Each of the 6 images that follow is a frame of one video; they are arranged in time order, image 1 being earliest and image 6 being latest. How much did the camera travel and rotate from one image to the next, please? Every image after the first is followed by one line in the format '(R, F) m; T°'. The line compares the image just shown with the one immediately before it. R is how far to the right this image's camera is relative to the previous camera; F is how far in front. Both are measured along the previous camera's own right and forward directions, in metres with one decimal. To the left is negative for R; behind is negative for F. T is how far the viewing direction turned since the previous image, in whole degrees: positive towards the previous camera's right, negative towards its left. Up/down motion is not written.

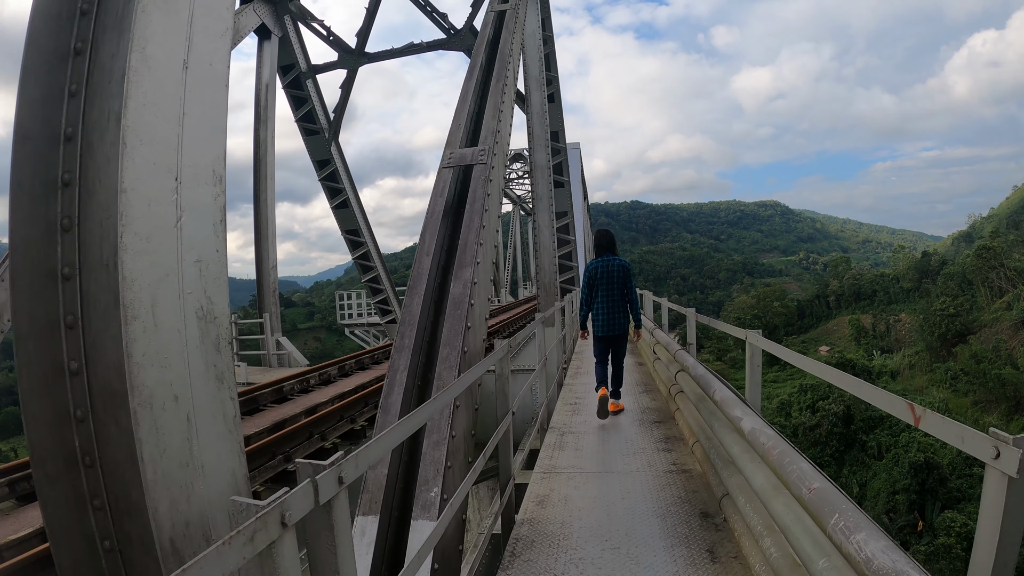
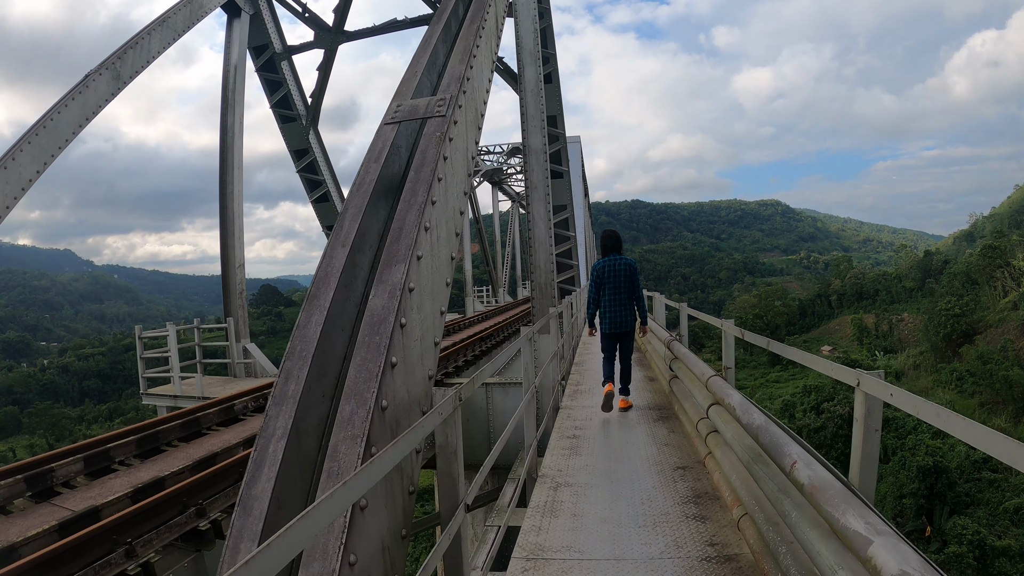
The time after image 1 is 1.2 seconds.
(+0.1, +0.9) m; 0°
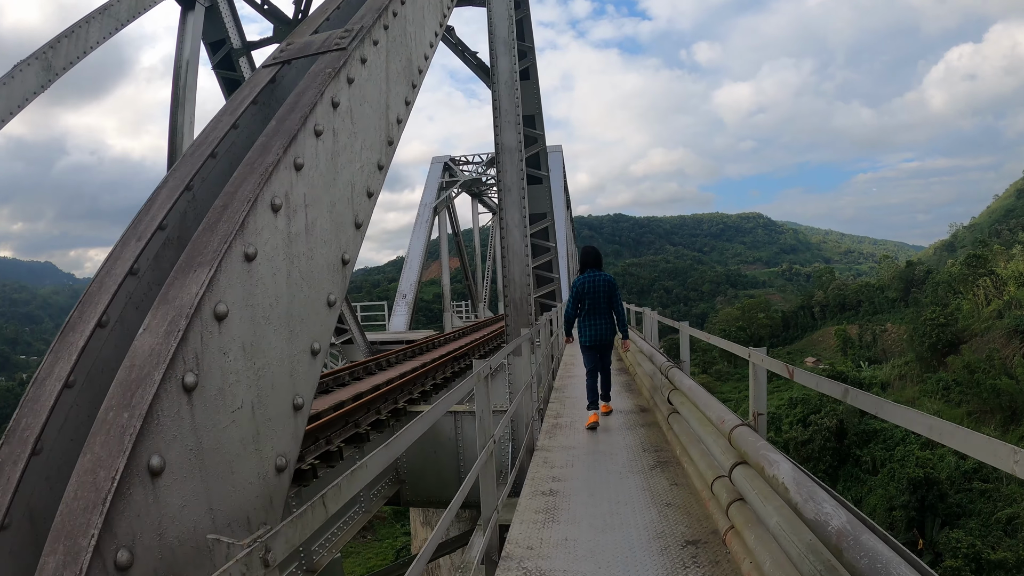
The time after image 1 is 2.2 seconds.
(+0.1, +0.7) m; +2°
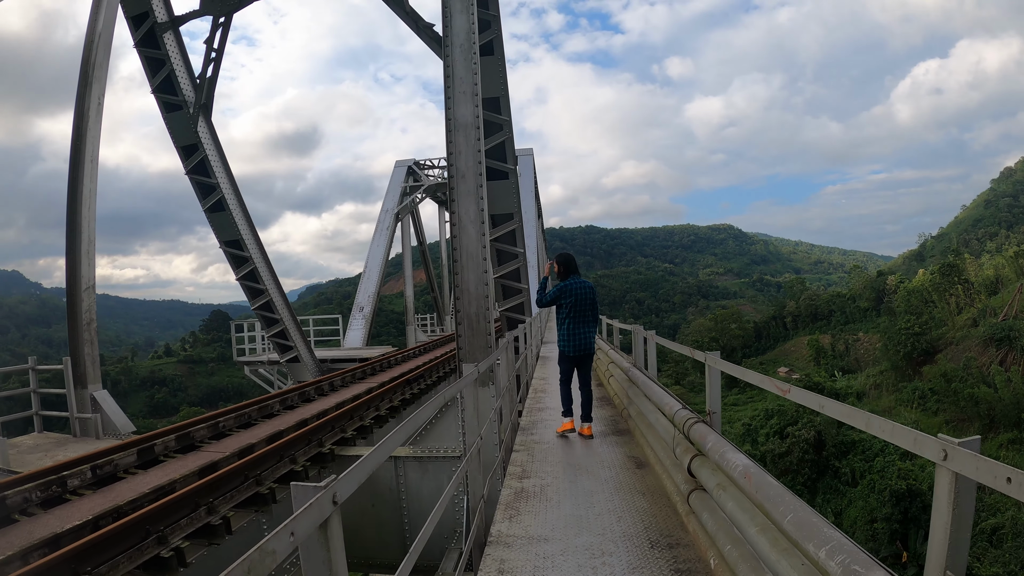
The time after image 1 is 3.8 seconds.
(+0.1, +1.0) m; +3°
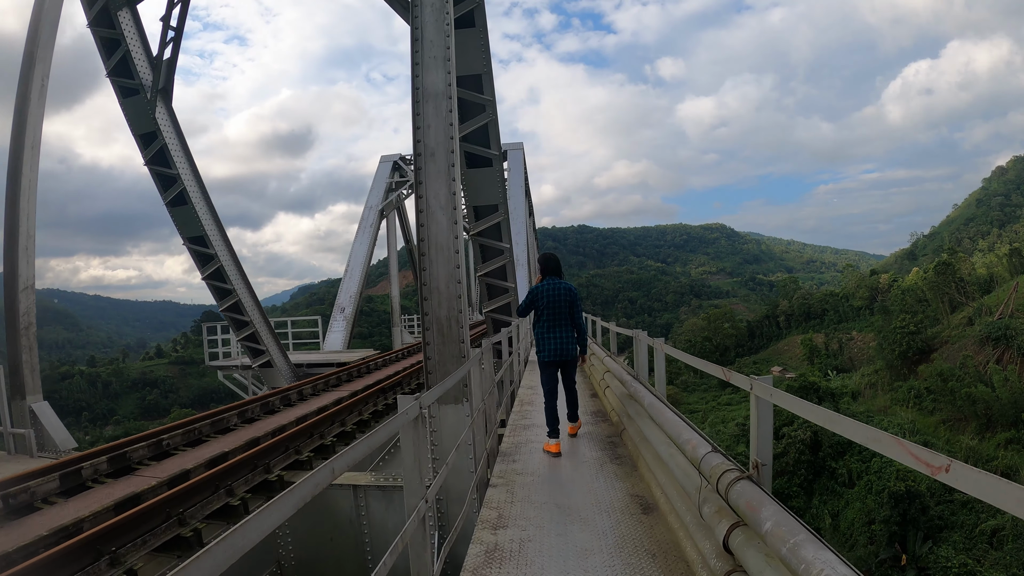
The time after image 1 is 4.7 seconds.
(+0.1, +0.5) m; +1°
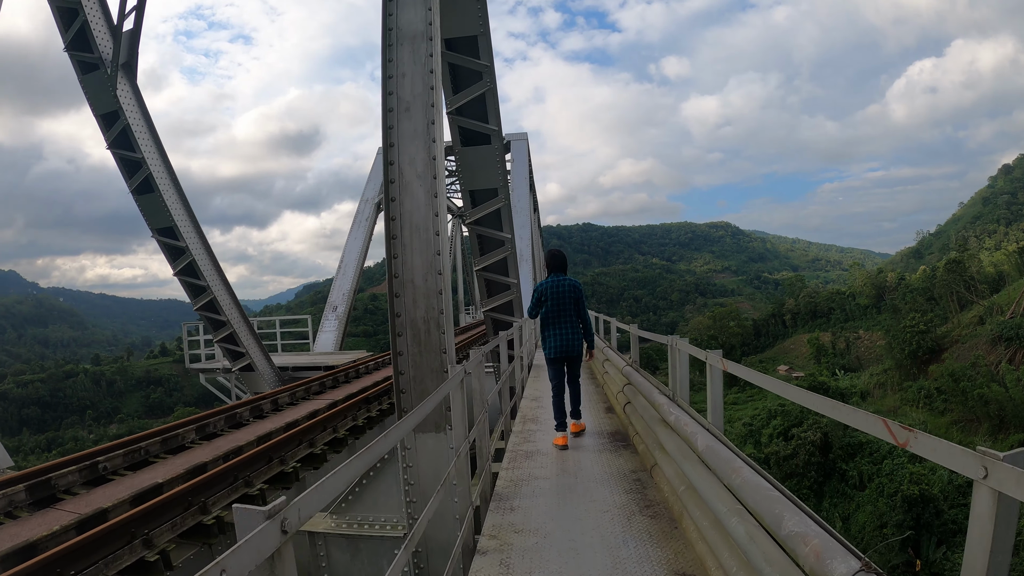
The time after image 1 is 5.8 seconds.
(0.0, +0.4) m; 0°
